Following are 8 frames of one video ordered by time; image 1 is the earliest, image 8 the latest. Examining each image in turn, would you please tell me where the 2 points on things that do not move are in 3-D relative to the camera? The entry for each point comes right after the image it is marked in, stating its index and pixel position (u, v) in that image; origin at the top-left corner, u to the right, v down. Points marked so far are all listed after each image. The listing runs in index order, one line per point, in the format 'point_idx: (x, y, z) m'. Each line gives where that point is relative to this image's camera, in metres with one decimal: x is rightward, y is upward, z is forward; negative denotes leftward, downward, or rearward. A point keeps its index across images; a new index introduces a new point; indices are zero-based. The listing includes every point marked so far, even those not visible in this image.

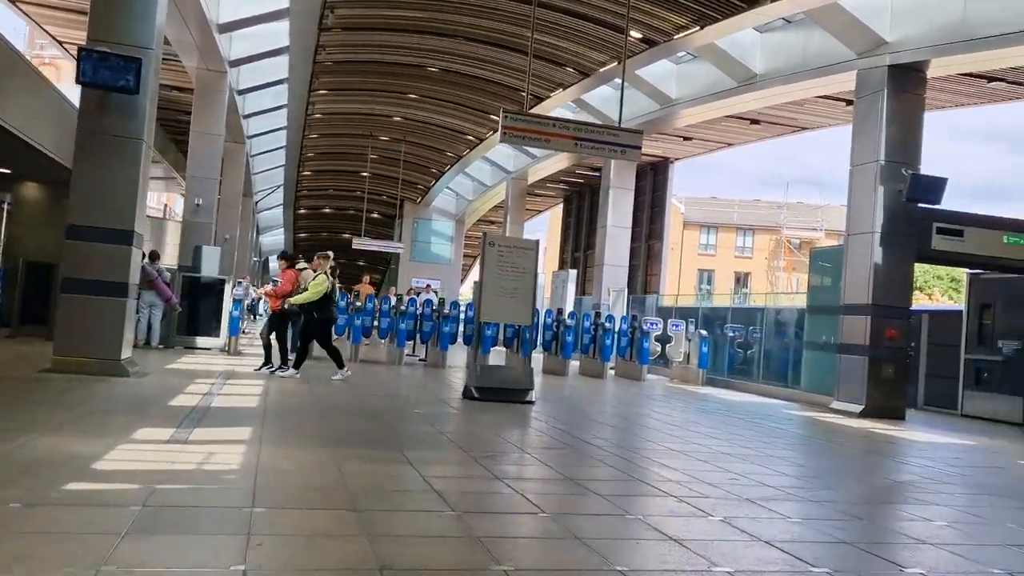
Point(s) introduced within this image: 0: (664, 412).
0: (+2.1, -1.7, +11.1) m
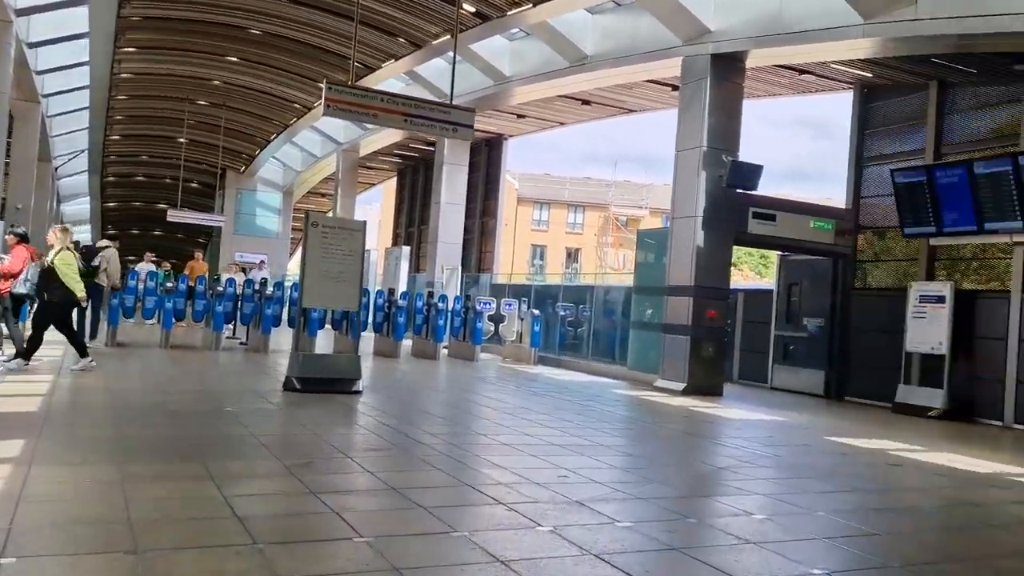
0: (-0.2, -1.4, +11.0) m
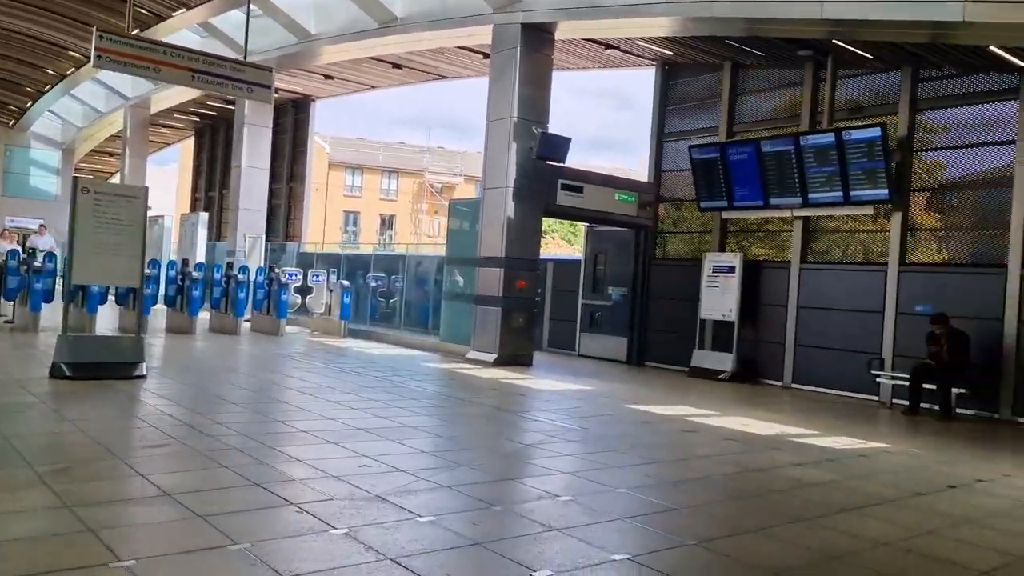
0: (-2.7, -1.1, +10.4) m
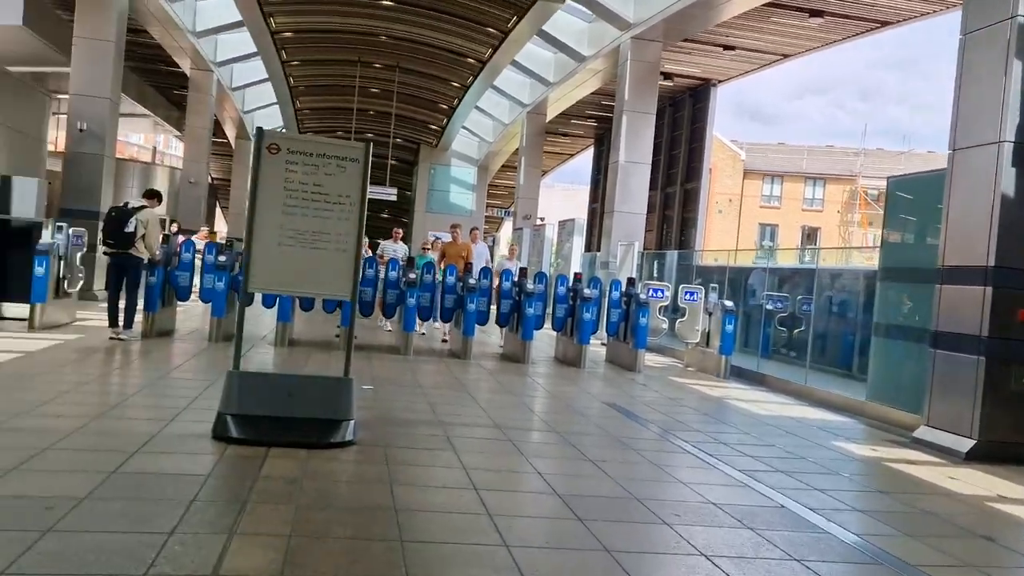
0: (+0.9, -1.3, +6.6) m
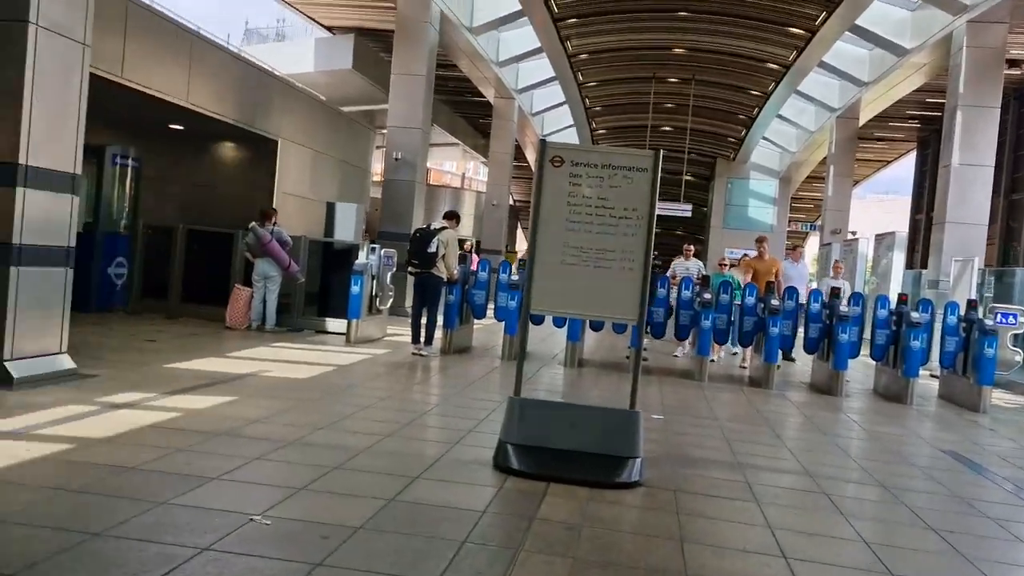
0: (+2.9, -1.4, +5.3) m
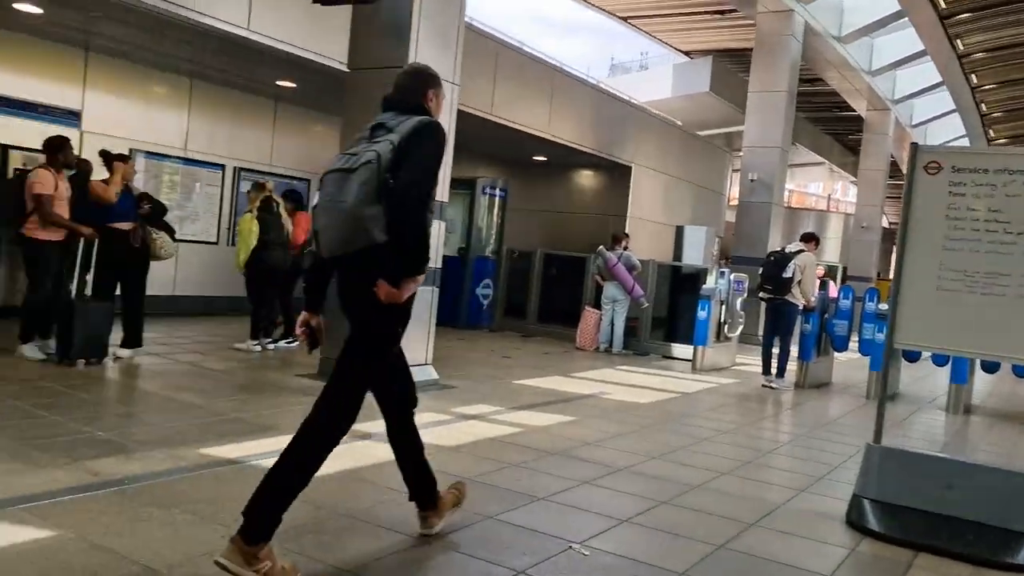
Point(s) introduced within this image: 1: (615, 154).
0: (+4.7, -1.6, +3.3) m
1: (+1.8, +2.3, +14.2) m
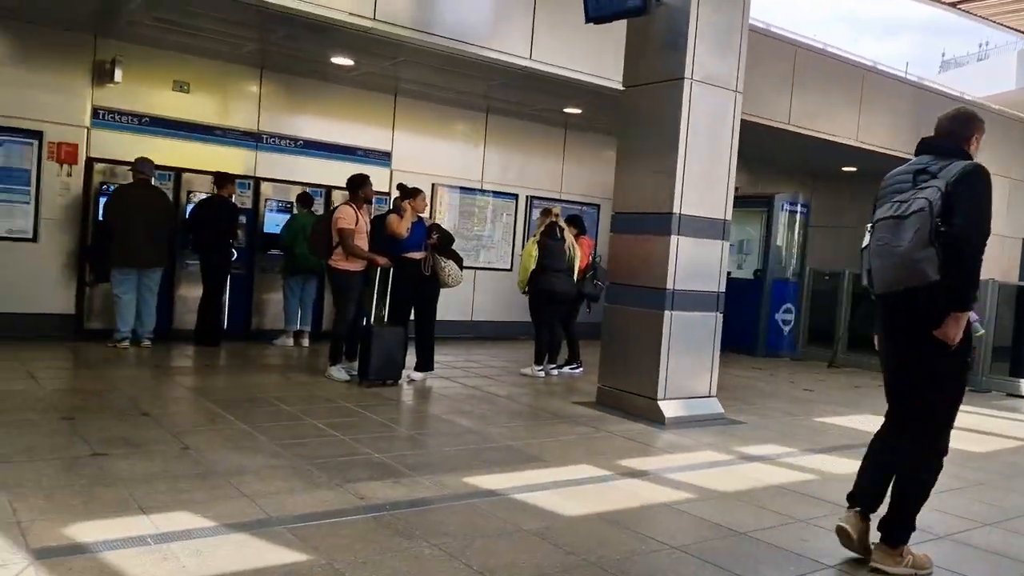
0: (+5.3, -1.7, +1.1) m
1: (+6.4, +2.0, +12.4) m
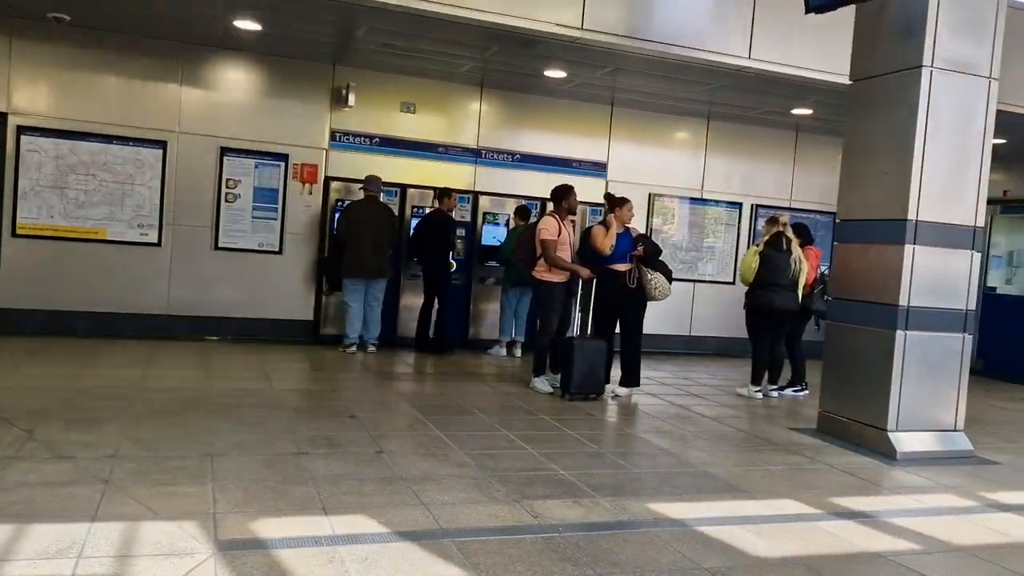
0: (+5.1, -1.7, -0.6) m
1: (+9.4, +1.7, +10.0) m
